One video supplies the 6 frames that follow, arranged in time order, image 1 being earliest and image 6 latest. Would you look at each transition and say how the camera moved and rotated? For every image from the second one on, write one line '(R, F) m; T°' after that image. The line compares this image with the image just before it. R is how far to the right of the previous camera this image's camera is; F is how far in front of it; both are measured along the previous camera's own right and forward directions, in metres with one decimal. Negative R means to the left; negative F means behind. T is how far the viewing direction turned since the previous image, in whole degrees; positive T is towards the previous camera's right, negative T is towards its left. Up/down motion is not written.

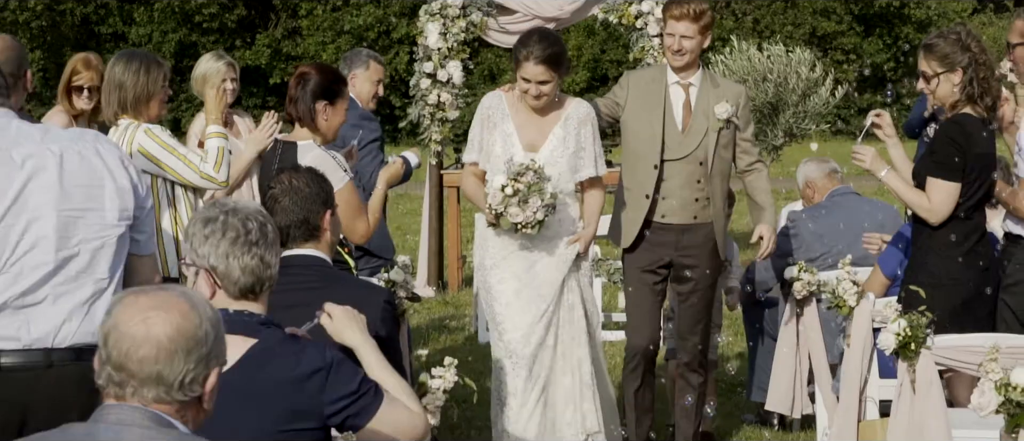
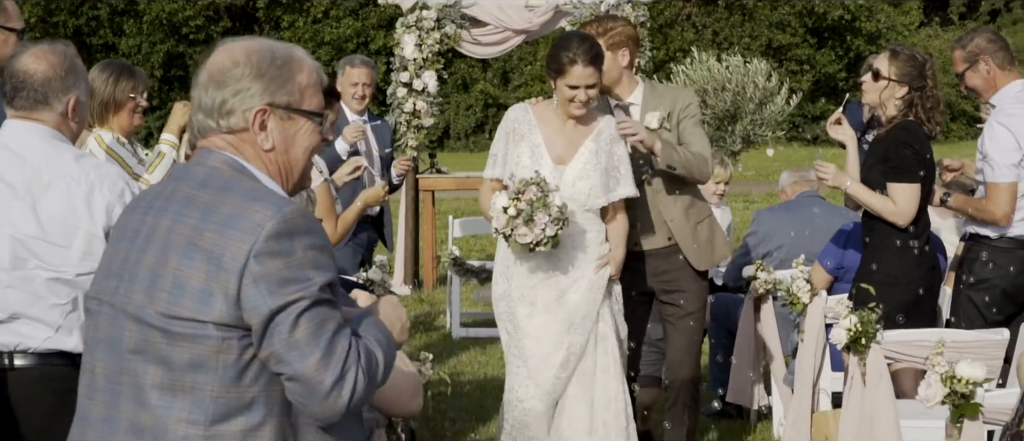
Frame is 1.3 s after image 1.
(+0.4, -0.2) m; -4°
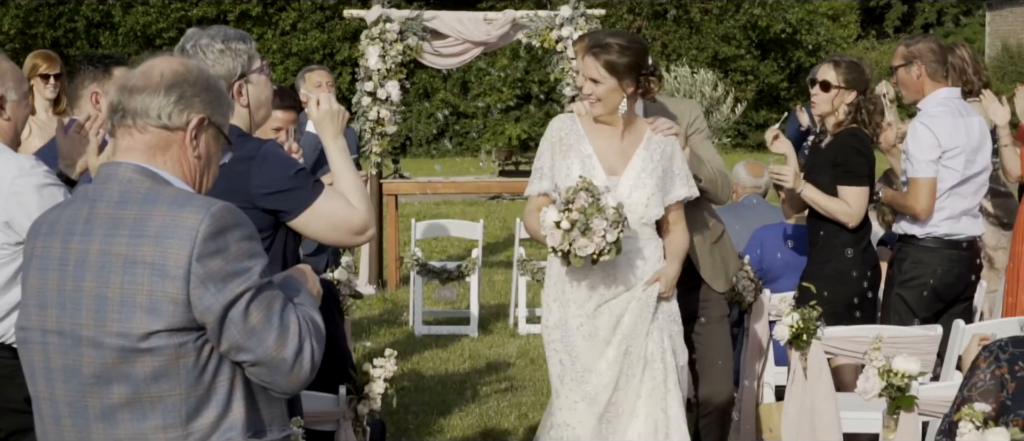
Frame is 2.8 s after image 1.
(+0.1, -0.2) m; +1°
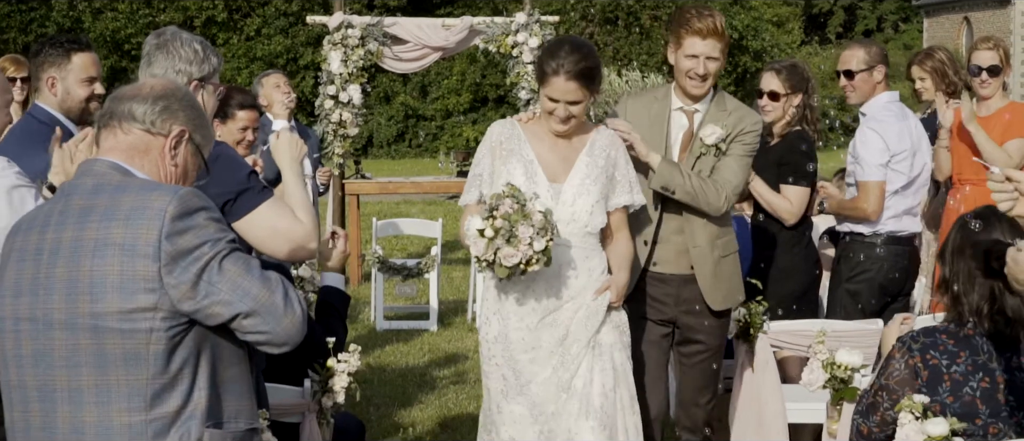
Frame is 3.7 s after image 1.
(+0.1, -0.2) m; +1°
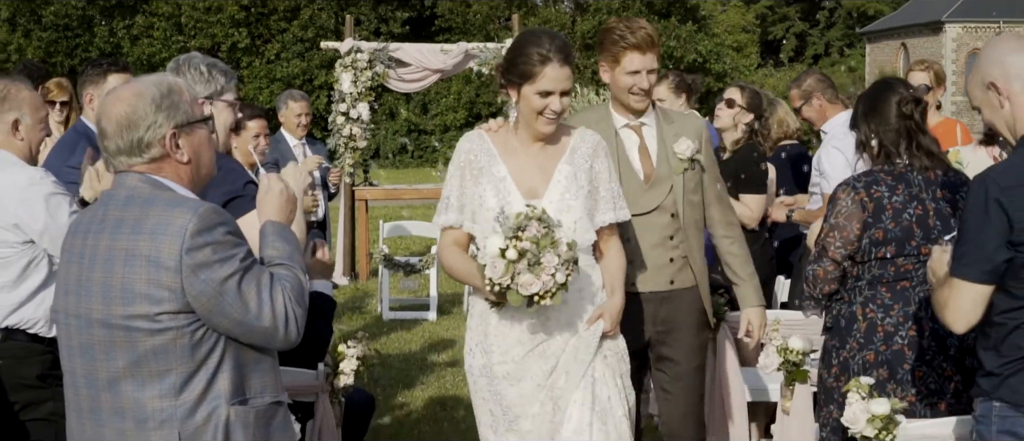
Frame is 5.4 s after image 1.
(0.0, -0.6) m; 0°
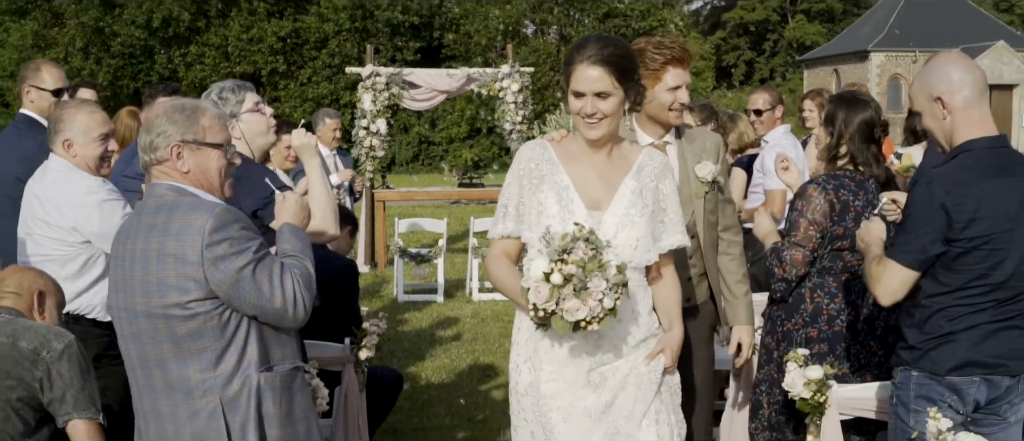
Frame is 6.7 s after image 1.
(0.0, -0.9) m; 0°
